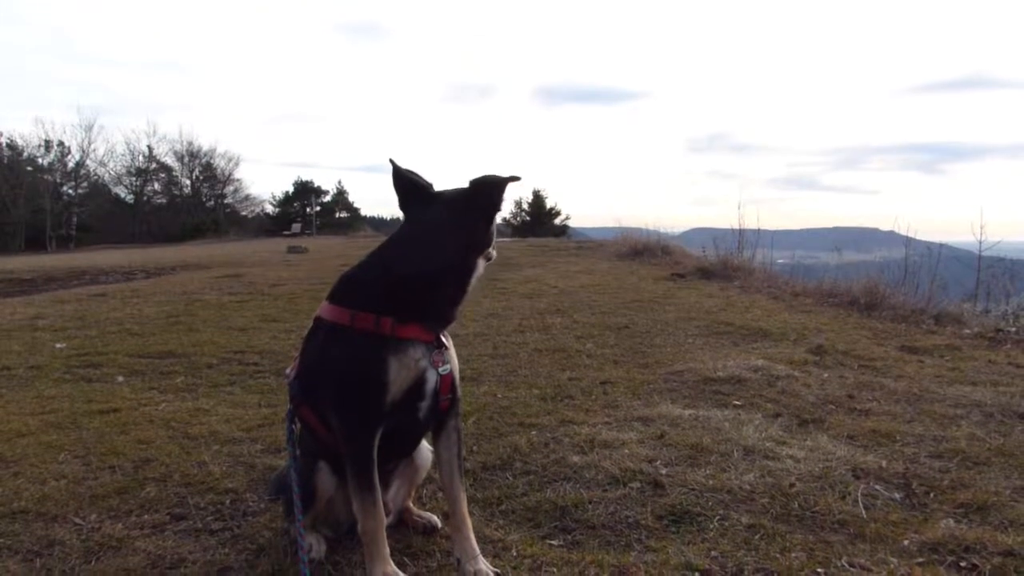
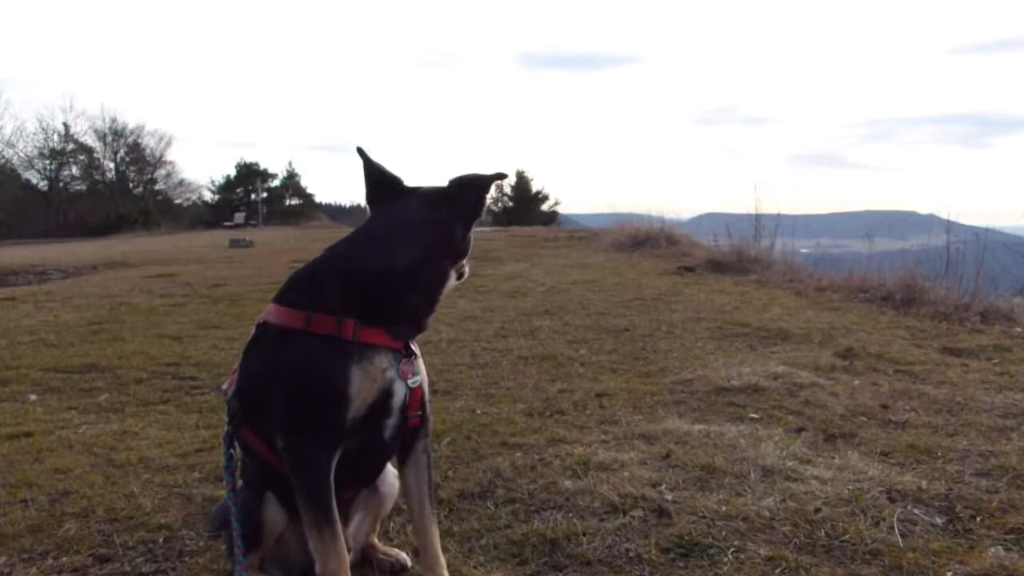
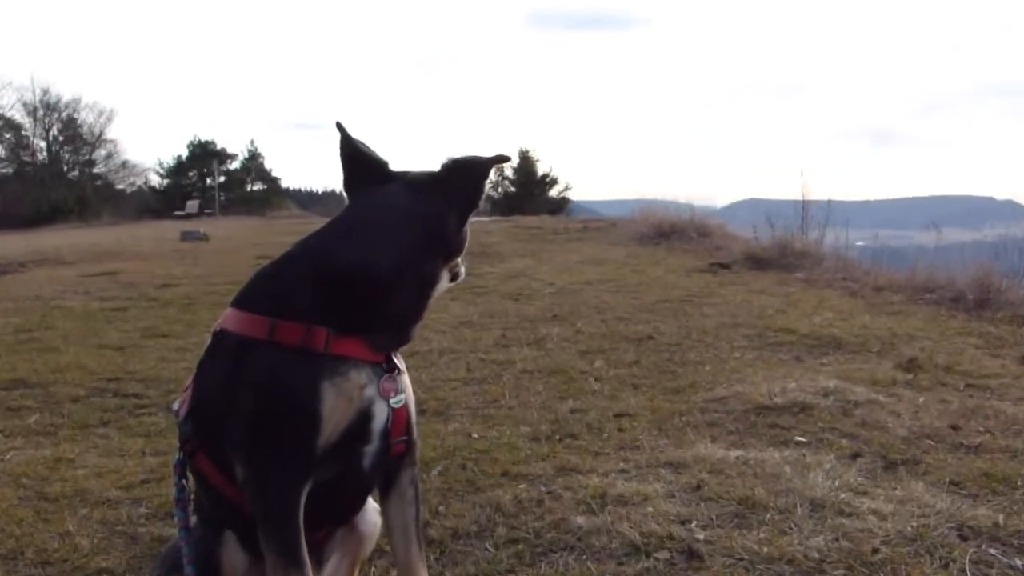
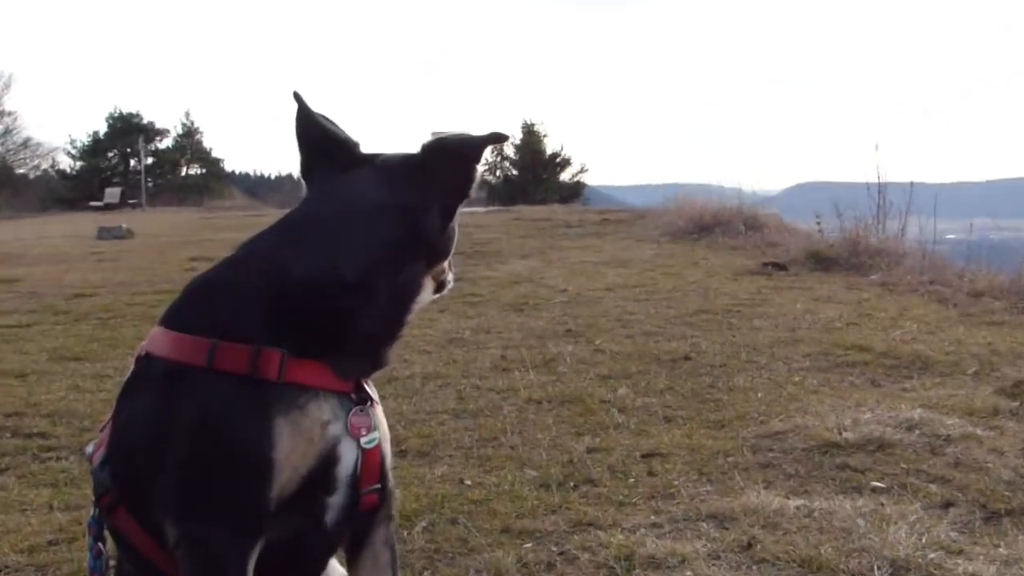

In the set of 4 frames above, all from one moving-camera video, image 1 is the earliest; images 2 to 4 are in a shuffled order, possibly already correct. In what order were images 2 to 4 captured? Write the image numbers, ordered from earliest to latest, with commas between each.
2, 3, 4
